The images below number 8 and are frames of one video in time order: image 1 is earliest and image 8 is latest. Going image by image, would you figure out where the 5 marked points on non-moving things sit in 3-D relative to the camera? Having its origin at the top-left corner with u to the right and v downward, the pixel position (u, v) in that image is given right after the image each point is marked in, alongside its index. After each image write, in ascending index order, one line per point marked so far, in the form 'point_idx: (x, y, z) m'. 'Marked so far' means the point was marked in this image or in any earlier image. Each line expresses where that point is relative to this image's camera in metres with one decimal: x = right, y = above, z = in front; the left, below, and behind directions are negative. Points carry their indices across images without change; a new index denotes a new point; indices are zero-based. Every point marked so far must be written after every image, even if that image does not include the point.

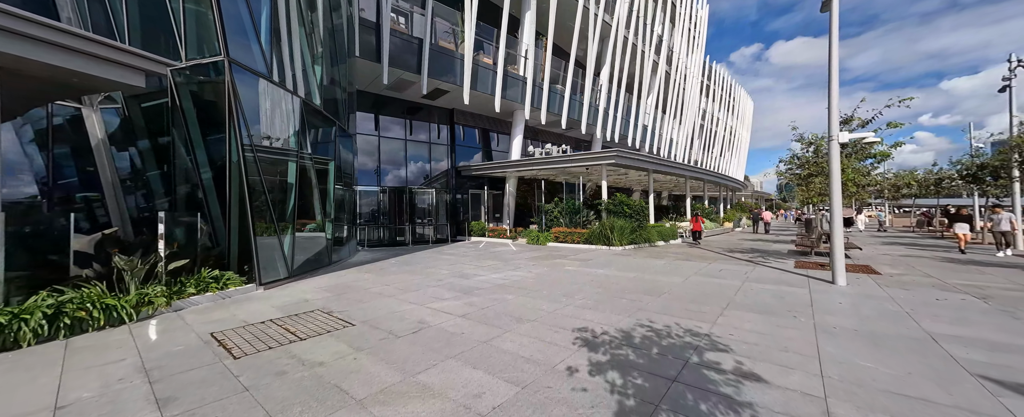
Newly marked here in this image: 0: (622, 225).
0: (+4.7, -0.7, +14.5) m
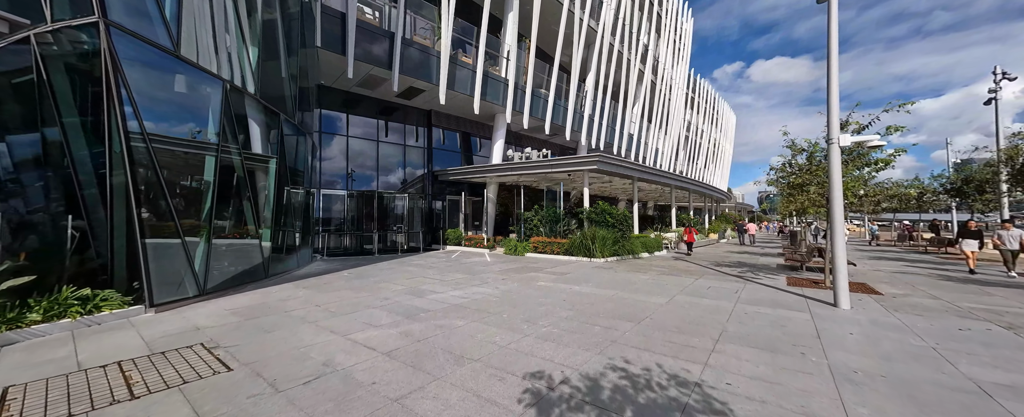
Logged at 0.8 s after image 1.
0: (+3.7, -1.1, +13.7) m
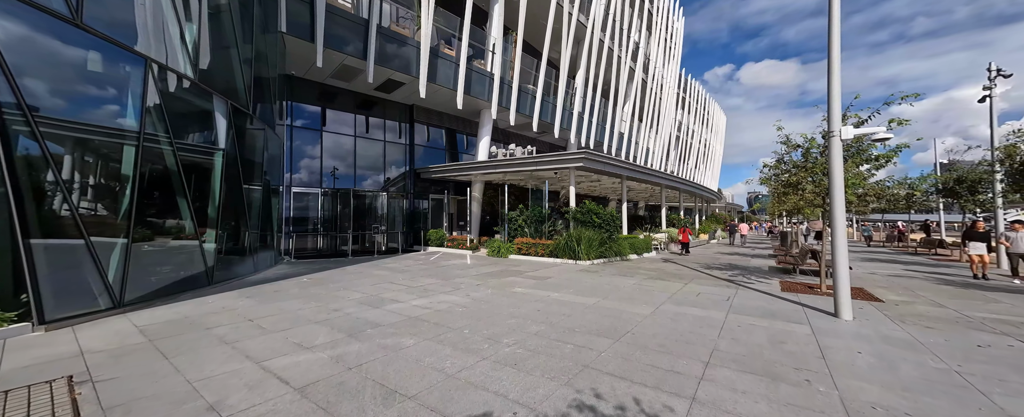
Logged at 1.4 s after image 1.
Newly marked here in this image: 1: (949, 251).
0: (+3.0, -1.1, +13.0) m
1: (+22.7, -2.2, +17.5) m
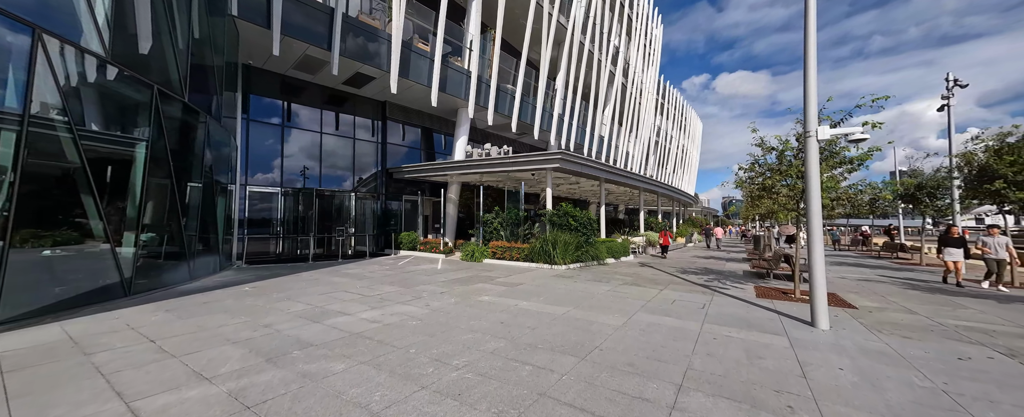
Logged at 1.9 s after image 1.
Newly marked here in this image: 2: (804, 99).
0: (+2.0, -1.2, +12.6) m
1: (+21.4, -2.5, +18.1) m
2: (+5.2, +2.0, +6.0) m
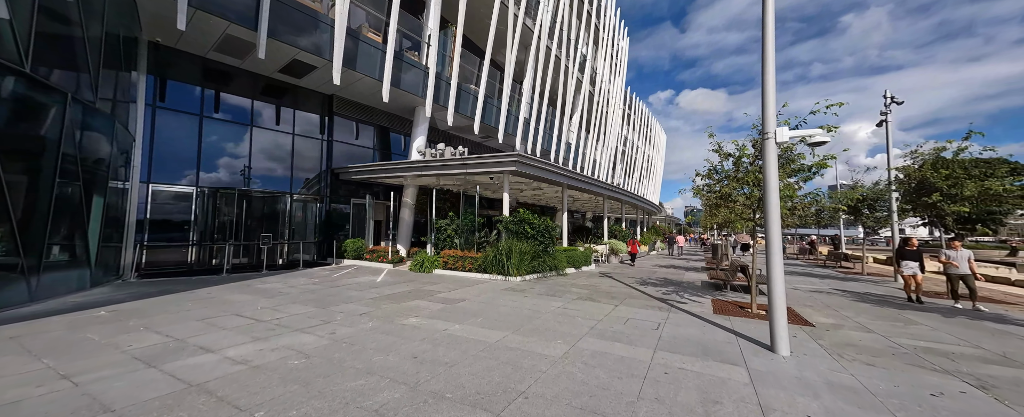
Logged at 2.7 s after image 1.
0: (+0.3, -1.4, +11.8) m
1: (+19.1, -3.1, +18.9) m
2: (+4.1, +1.8, +5.5) m
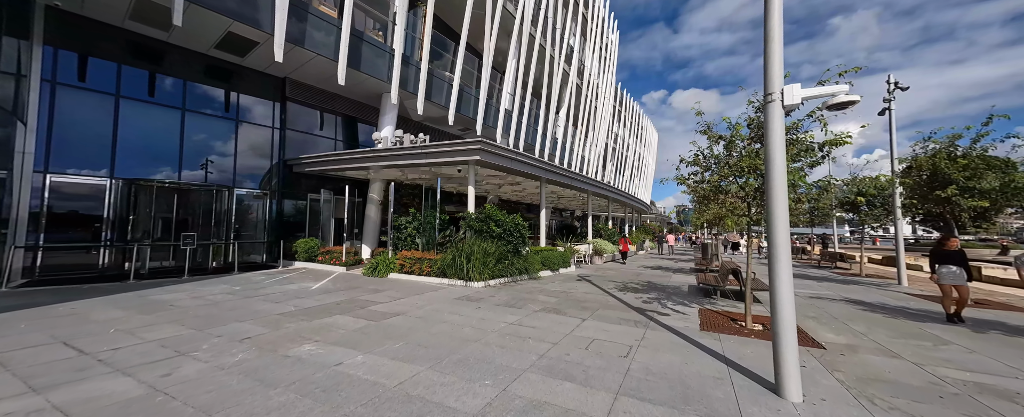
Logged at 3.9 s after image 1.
0: (-0.8, -1.3, +10.3) m
1: (+17.8, -3.0, +17.9) m
2: (+3.1, +1.9, +4.1) m
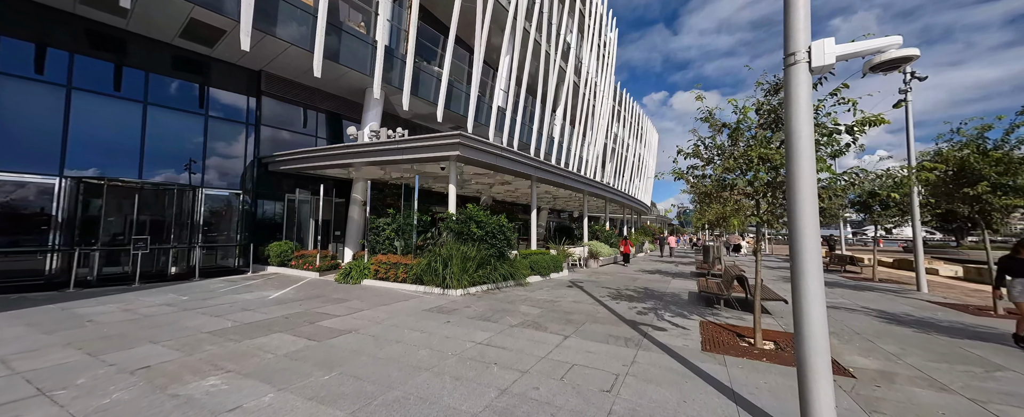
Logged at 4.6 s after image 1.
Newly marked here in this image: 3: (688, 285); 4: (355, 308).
0: (-1.3, -1.3, +9.4) m
1: (+17.4, -3.0, +16.9) m
2: (+2.6, +1.9, +3.2) m
3: (+5.9, -2.6, +11.4) m
4: (-3.4, -2.2, +7.6) m
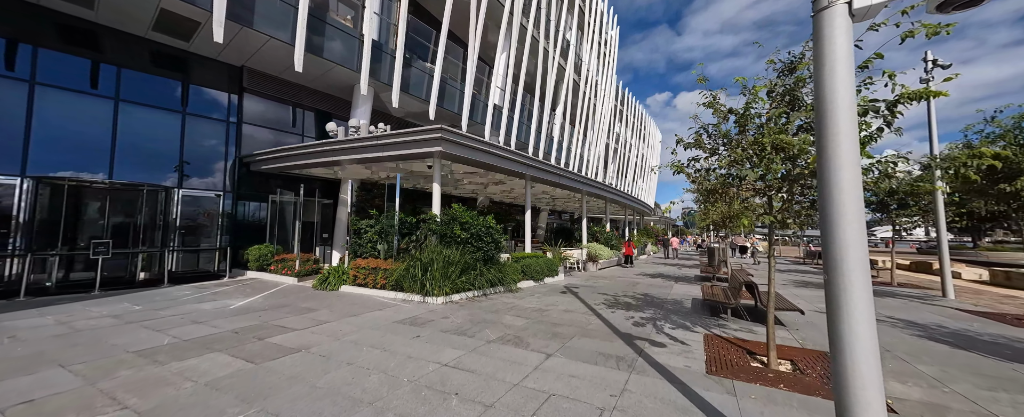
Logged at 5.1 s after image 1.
0: (-1.7, -1.3, +8.7) m
1: (+17.1, -2.9, +16.0) m
2: (+2.1, +2.0, +2.4) m
3: (+5.6, -2.6, +10.6) m
4: (-3.8, -2.2, +6.8) m
